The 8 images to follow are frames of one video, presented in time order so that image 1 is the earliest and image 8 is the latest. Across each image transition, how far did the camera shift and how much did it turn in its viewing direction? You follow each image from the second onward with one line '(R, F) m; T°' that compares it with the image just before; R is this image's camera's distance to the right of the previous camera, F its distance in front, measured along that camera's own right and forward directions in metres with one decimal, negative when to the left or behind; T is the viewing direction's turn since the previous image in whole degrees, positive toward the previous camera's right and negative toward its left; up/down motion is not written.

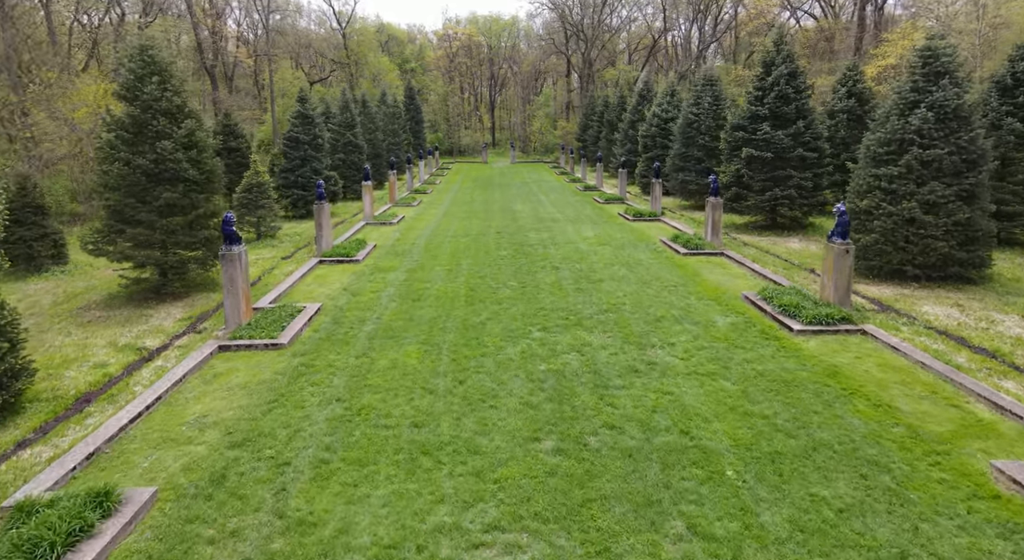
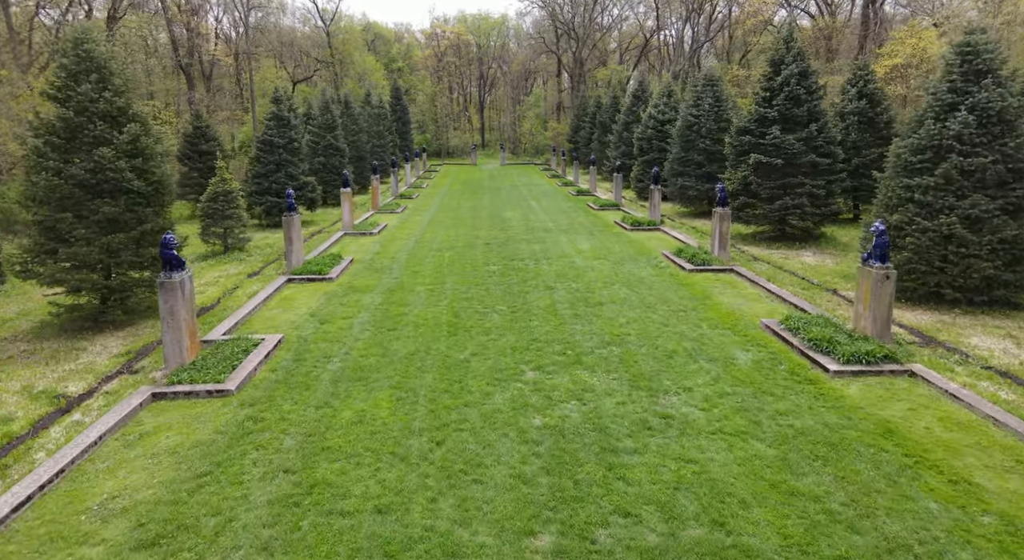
(0.0, +1.1) m; +1°
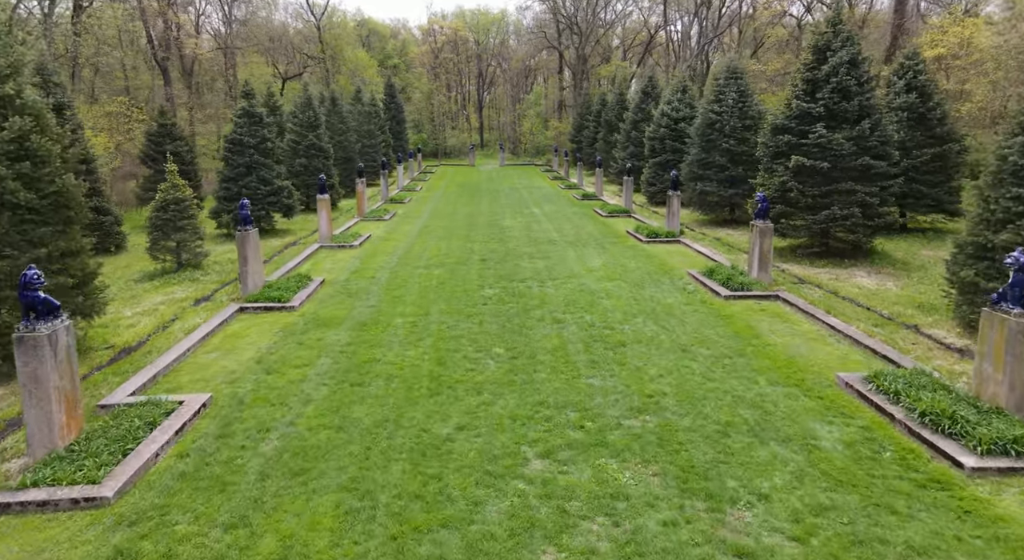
(0.0, +1.8) m; 0°
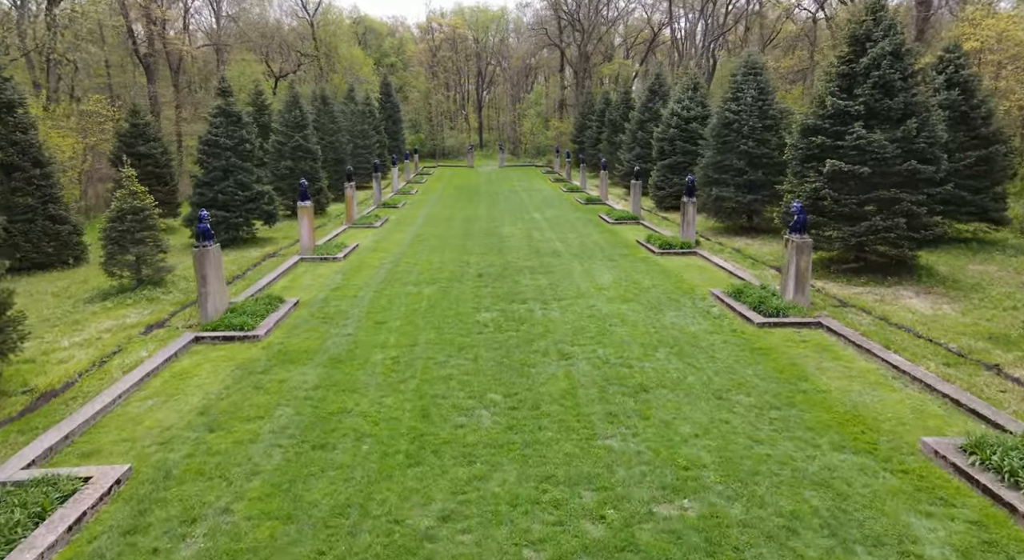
(0.0, +1.2) m; 0°
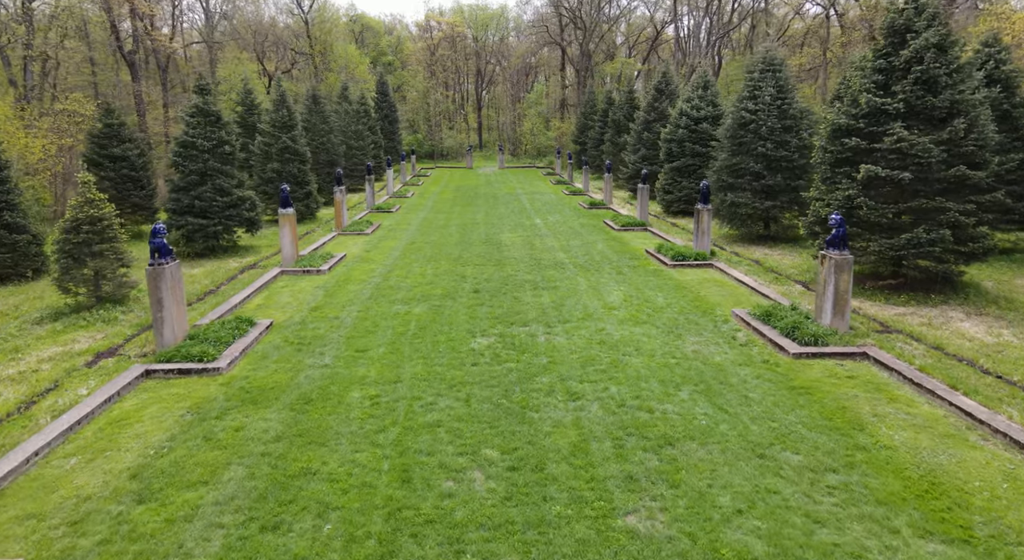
(0.0, +1.0) m; 0°
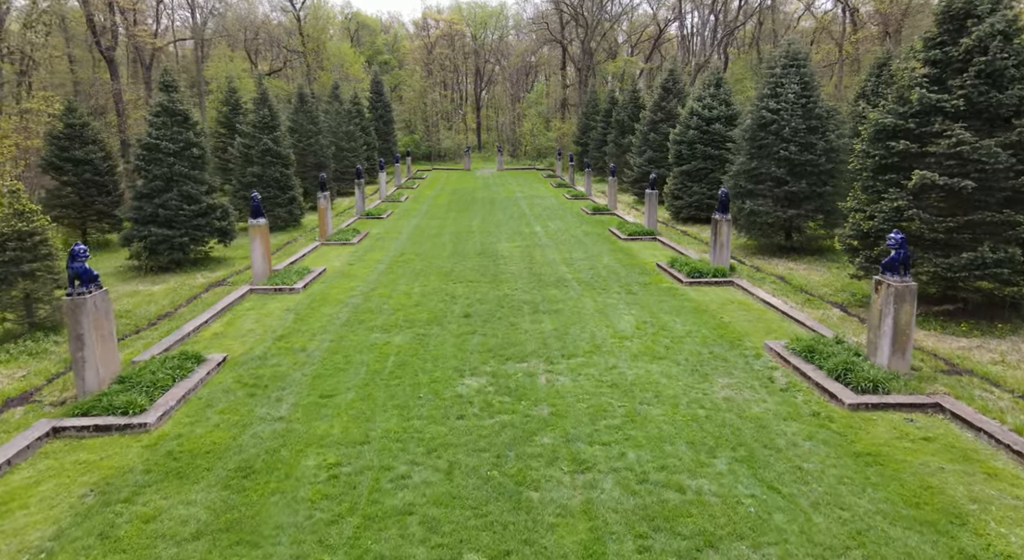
(0.0, +1.2) m; 0°
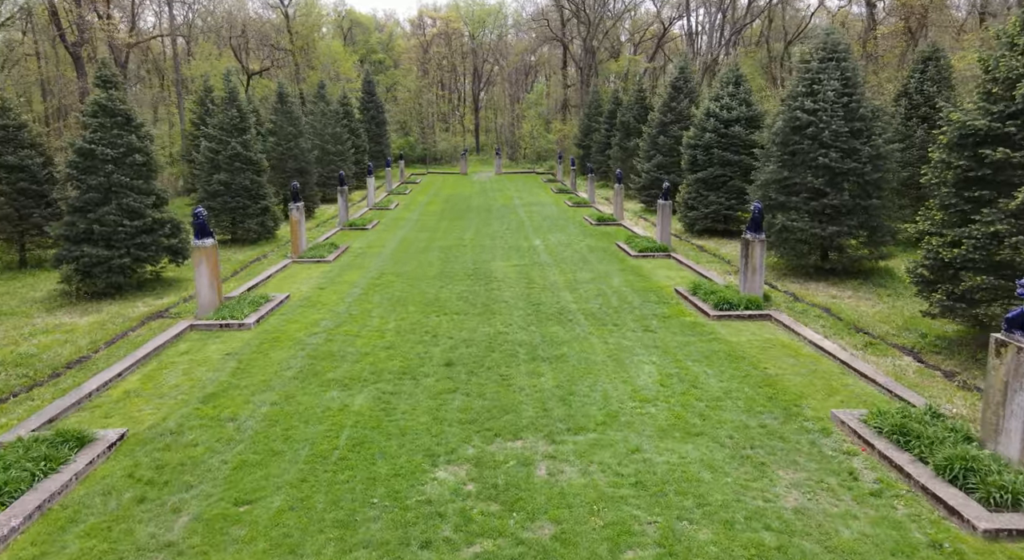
(+0.1, +1.7) m; 0°
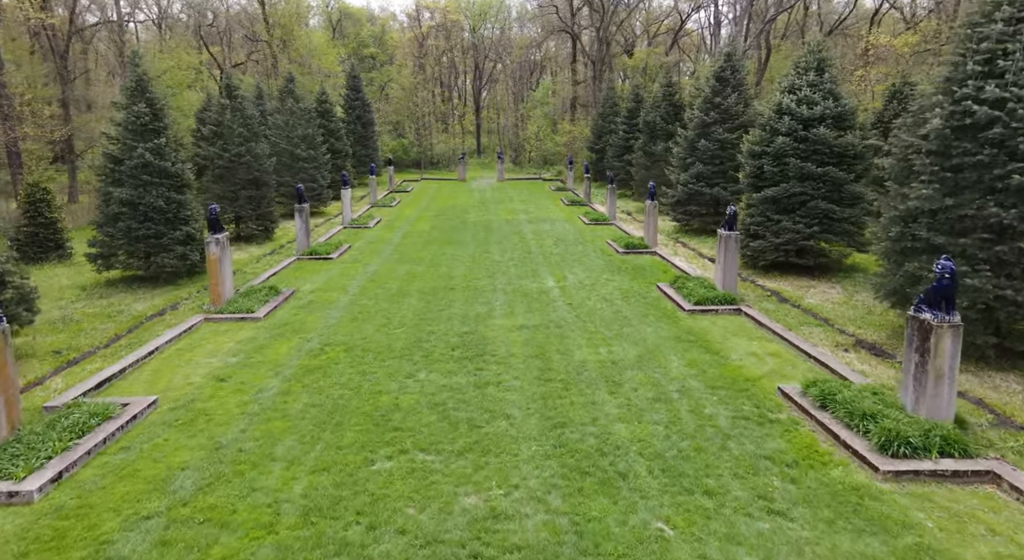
(0.0, +3.8) m; 0°
